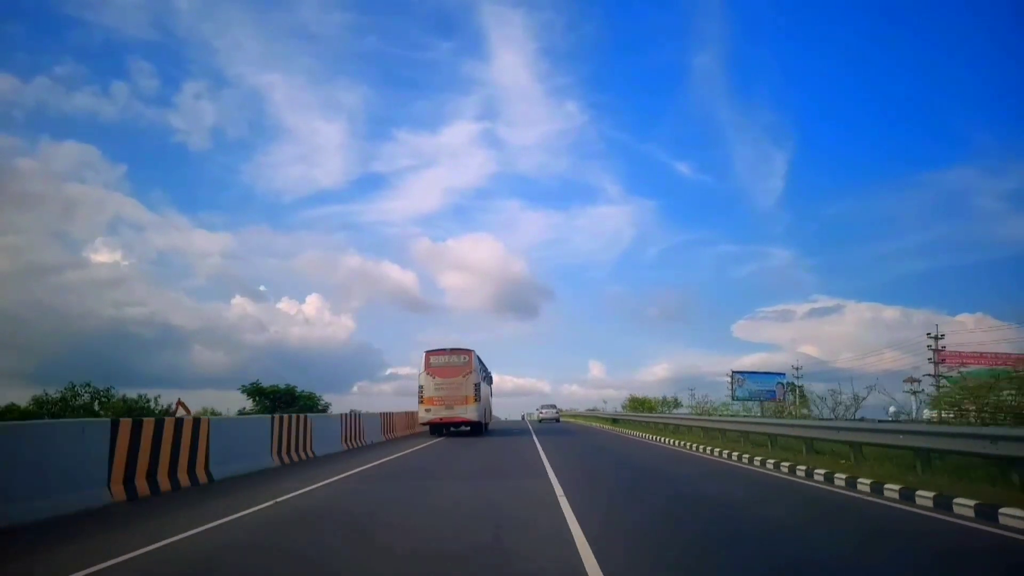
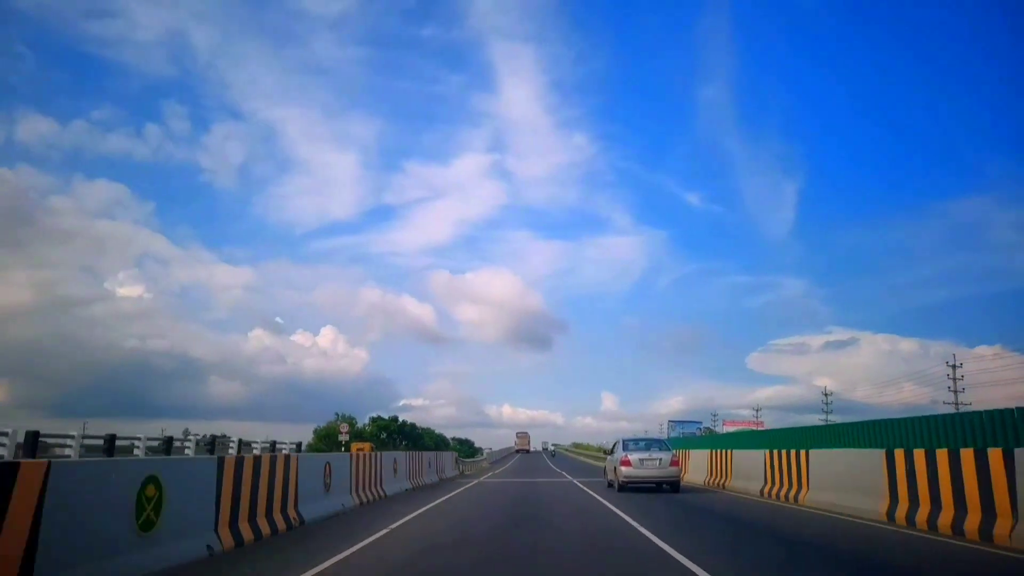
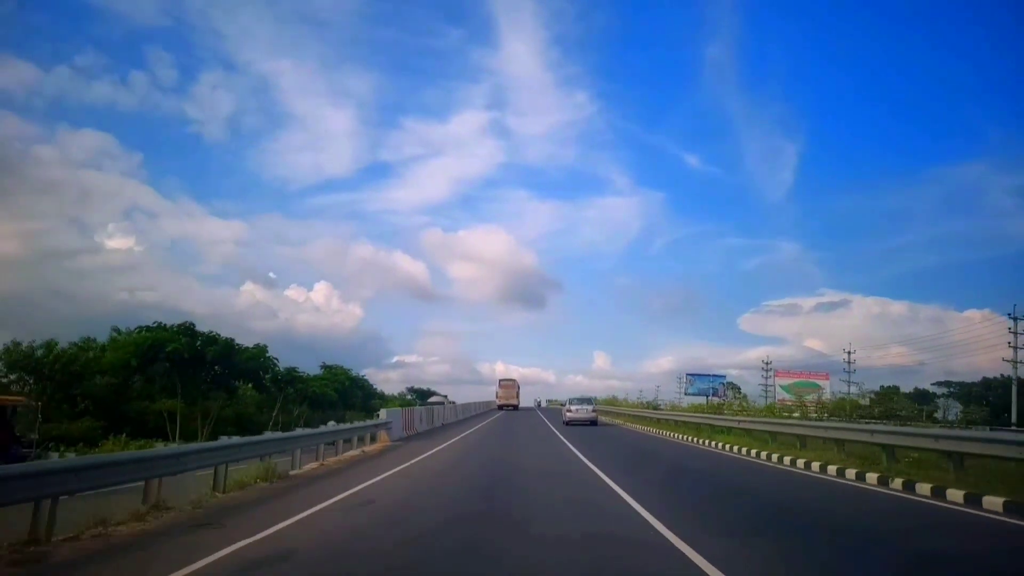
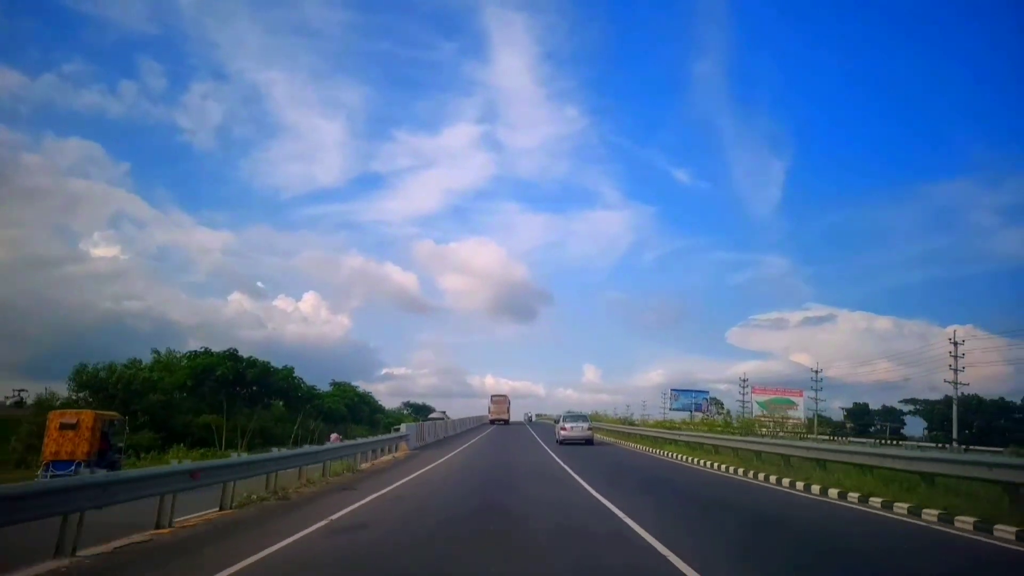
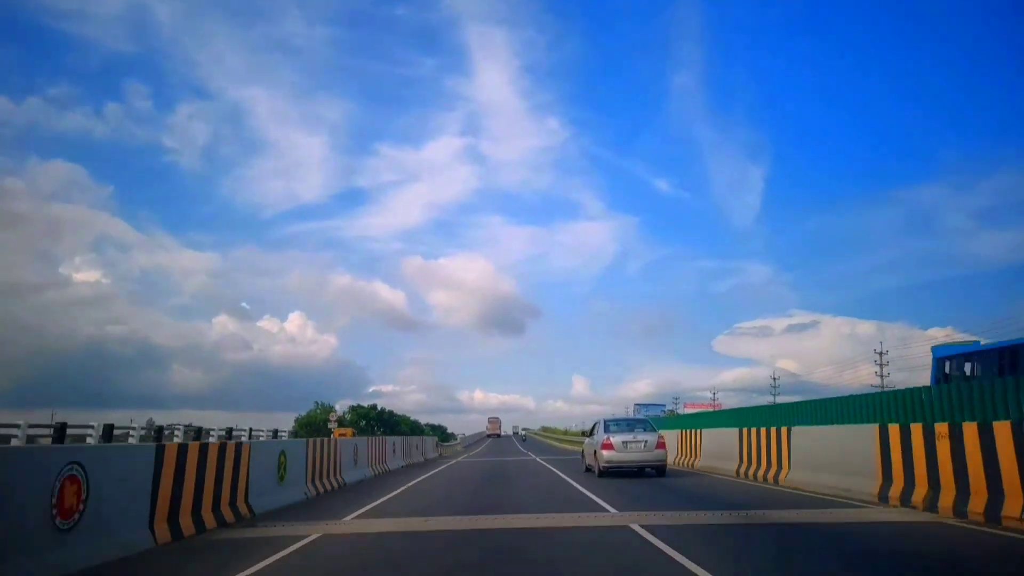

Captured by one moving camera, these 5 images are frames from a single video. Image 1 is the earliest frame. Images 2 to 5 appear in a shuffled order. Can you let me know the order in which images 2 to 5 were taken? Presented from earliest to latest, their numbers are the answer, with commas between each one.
3, 4, 2, 5
